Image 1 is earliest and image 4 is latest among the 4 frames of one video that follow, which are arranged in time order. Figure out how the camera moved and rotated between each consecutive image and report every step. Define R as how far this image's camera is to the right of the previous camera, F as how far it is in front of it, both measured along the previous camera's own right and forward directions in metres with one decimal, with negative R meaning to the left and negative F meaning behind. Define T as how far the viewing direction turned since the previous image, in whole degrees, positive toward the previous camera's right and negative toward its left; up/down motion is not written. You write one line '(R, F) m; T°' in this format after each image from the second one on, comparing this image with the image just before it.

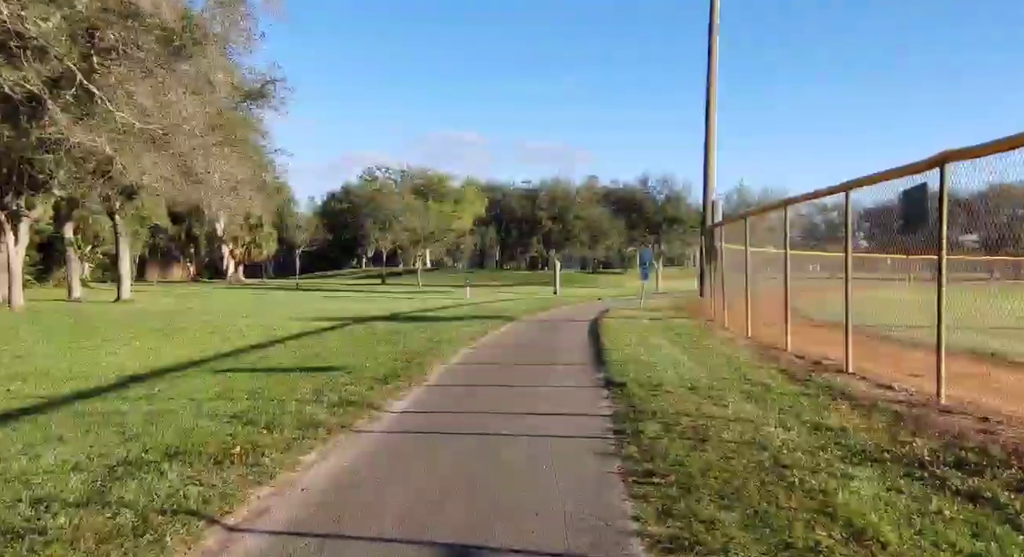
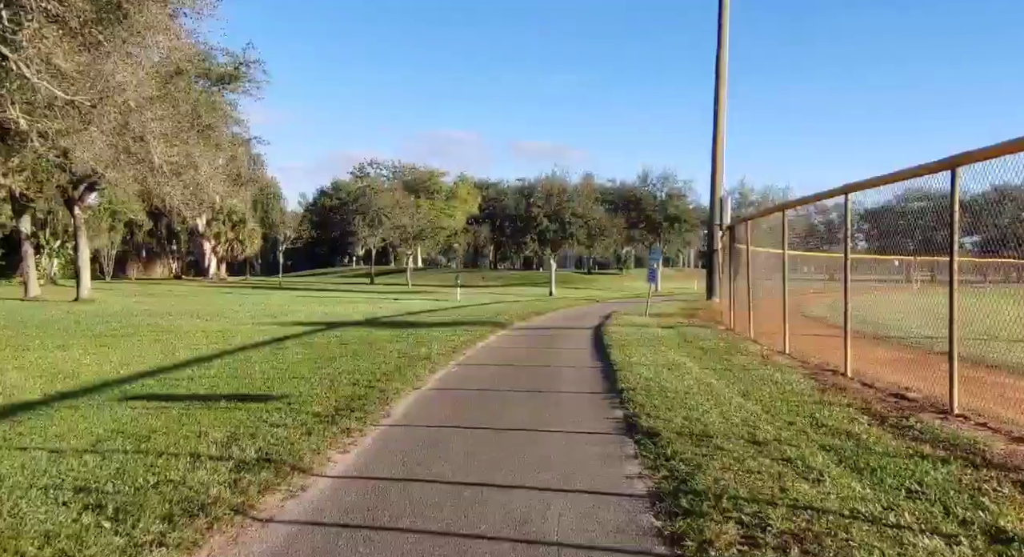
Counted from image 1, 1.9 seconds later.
(0.0, +2.2) m; 0°
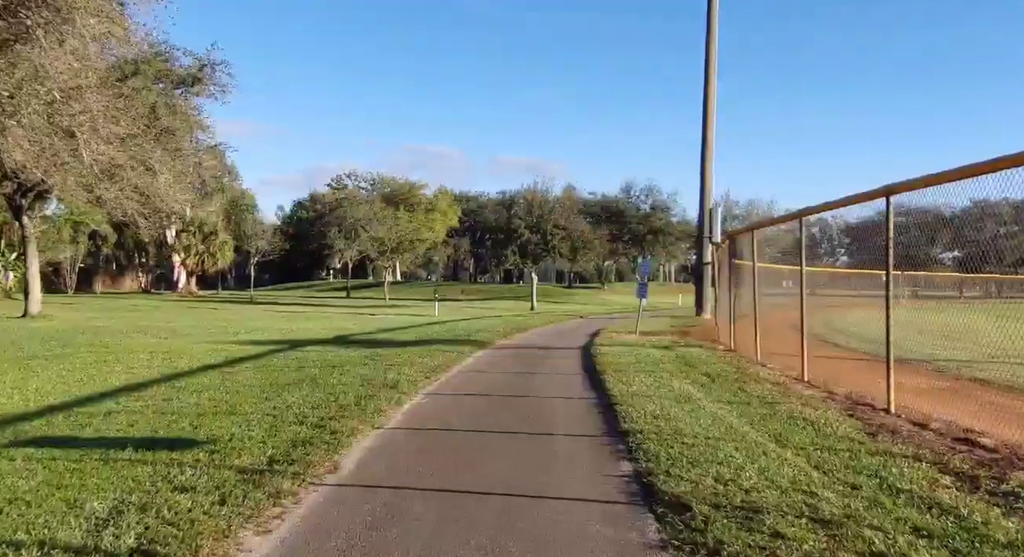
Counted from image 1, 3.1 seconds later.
(0.0, +1.4) m; +1°
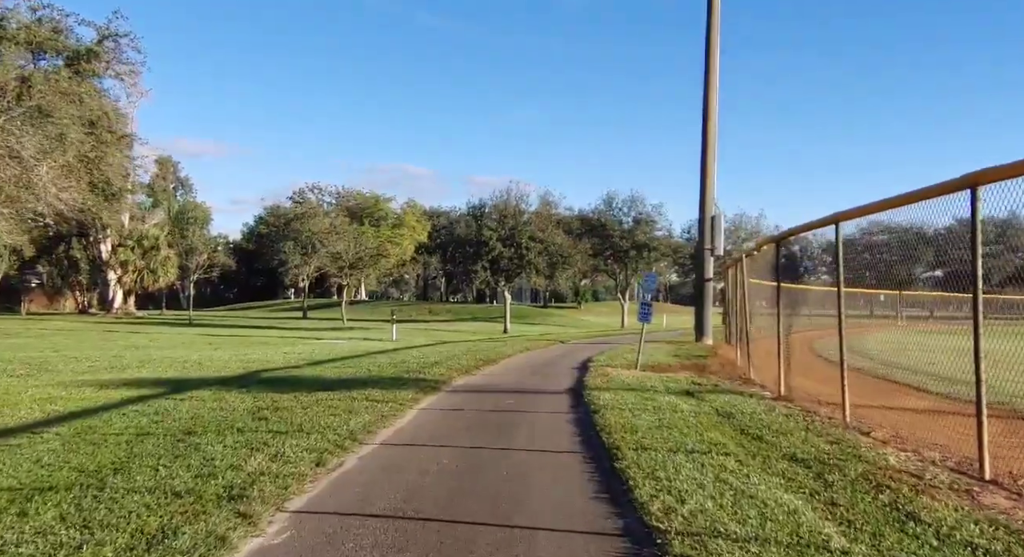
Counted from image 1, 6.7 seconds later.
(+0.2, +4.4) m; +2°
